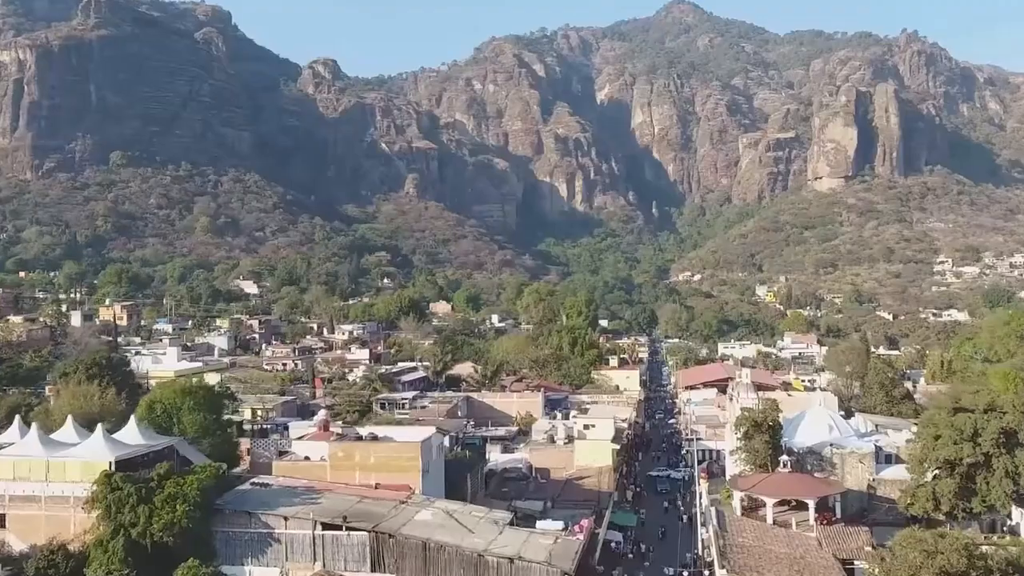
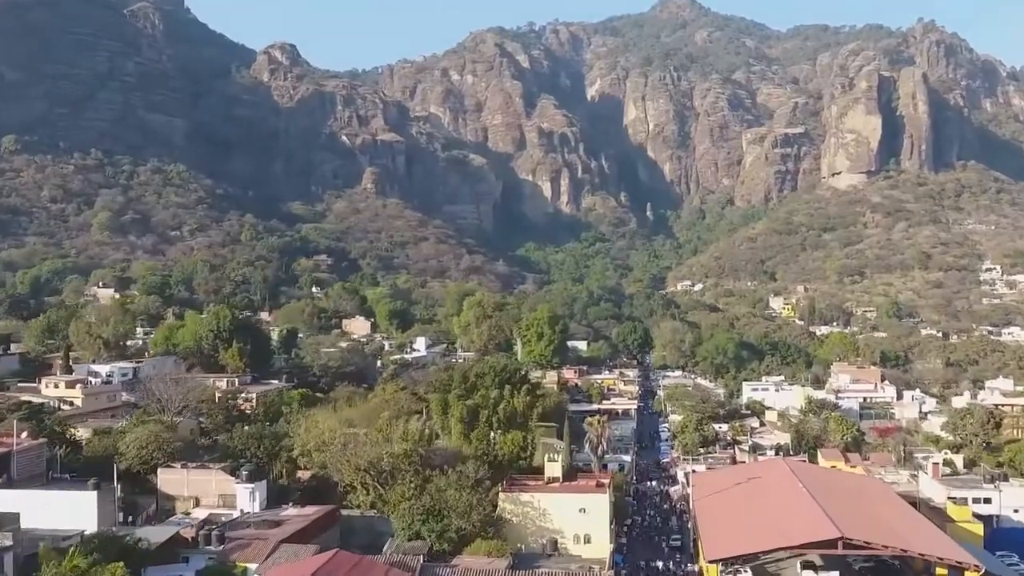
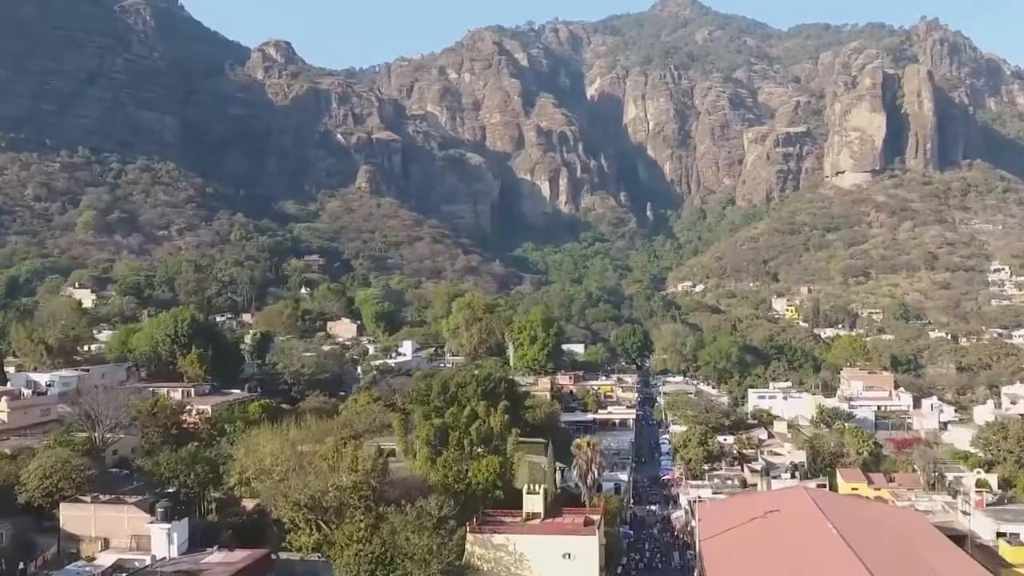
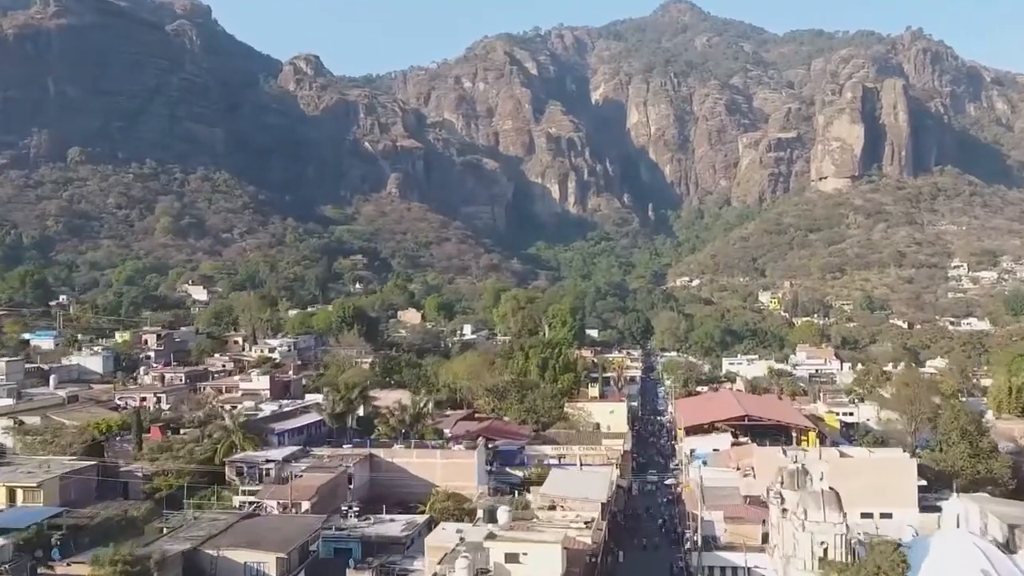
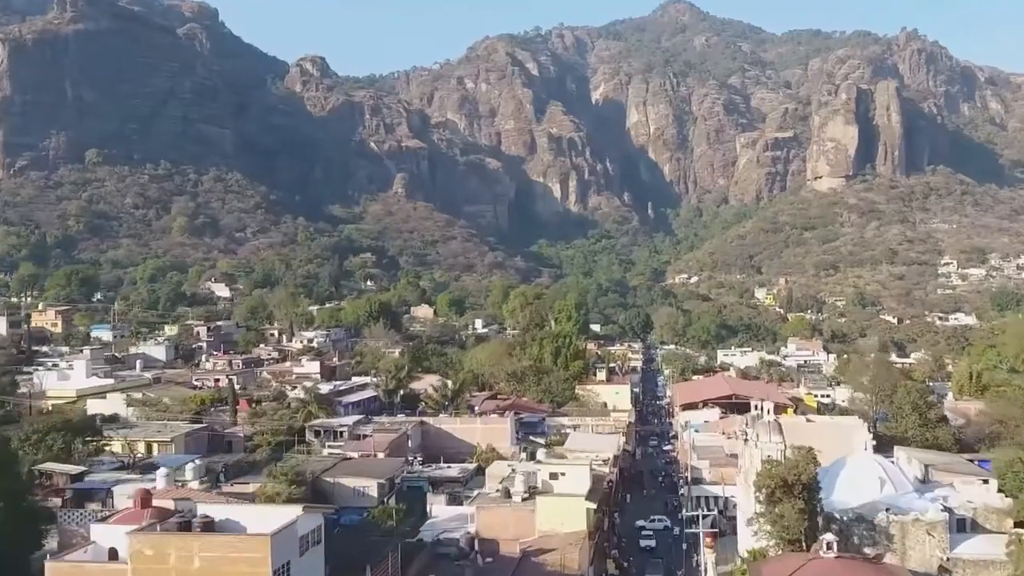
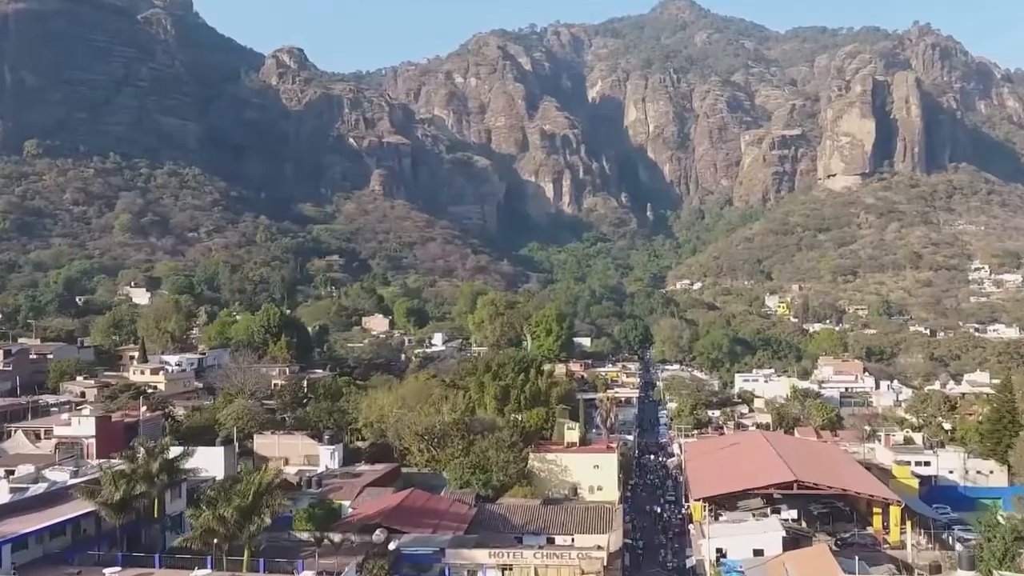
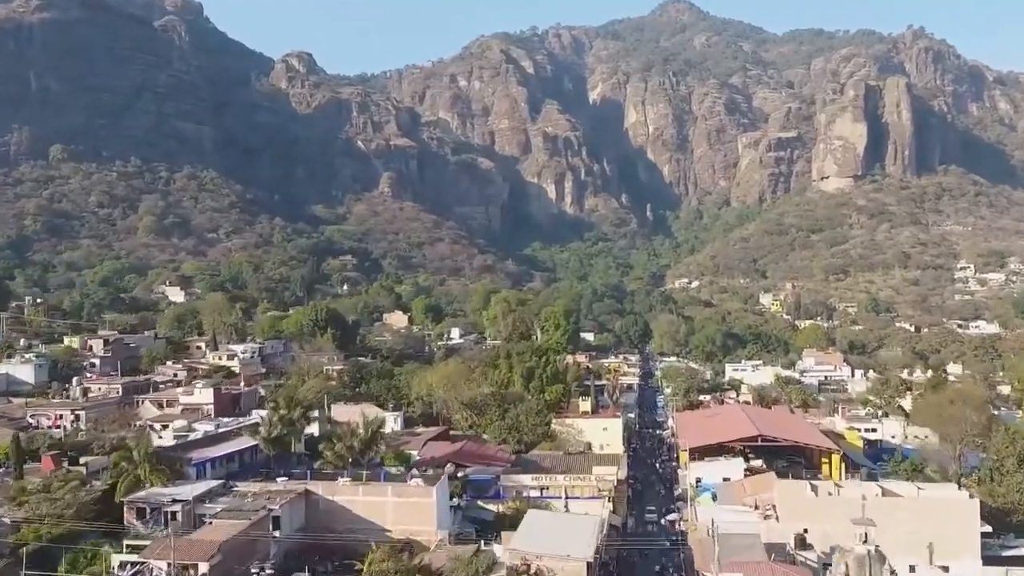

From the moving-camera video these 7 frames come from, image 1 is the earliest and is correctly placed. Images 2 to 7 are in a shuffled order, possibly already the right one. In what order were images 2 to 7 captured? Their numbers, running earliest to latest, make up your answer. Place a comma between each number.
5, 4, 7, 6, 2, 3
